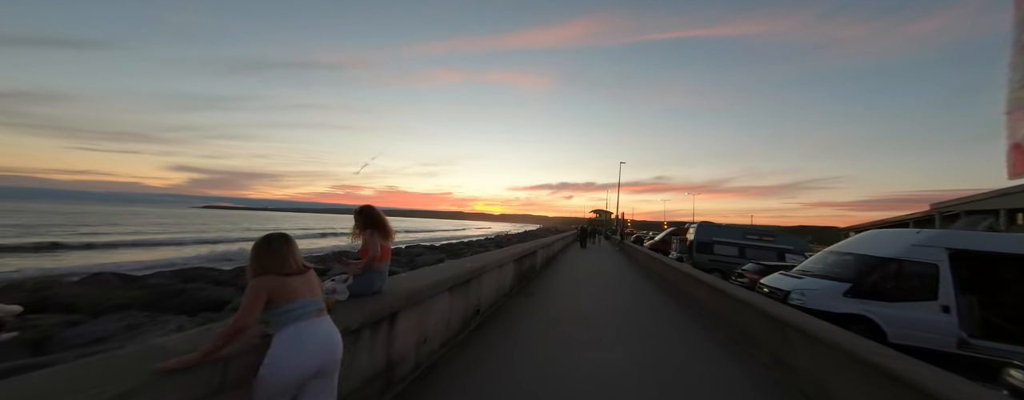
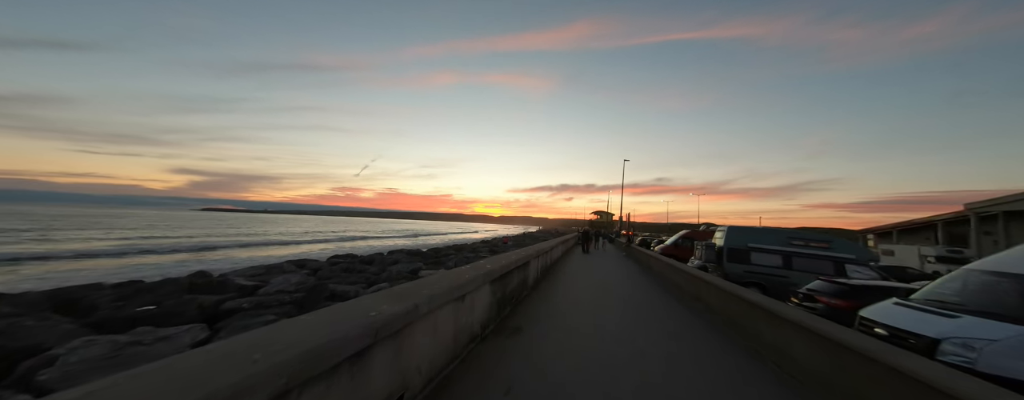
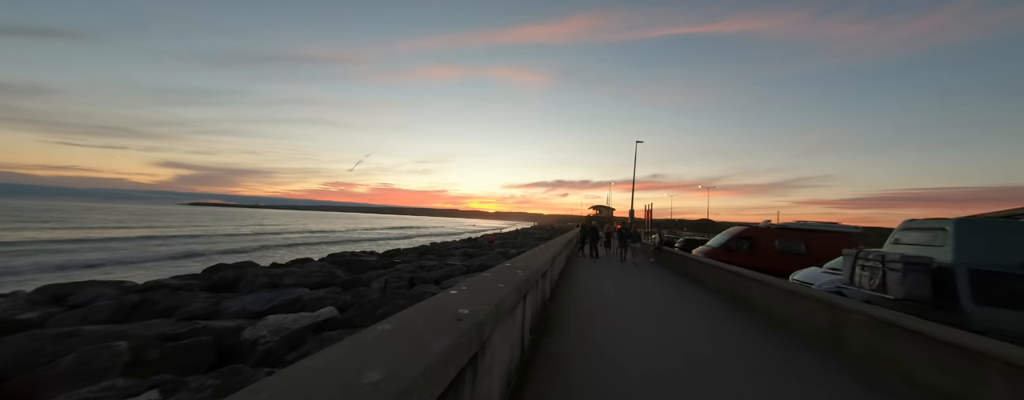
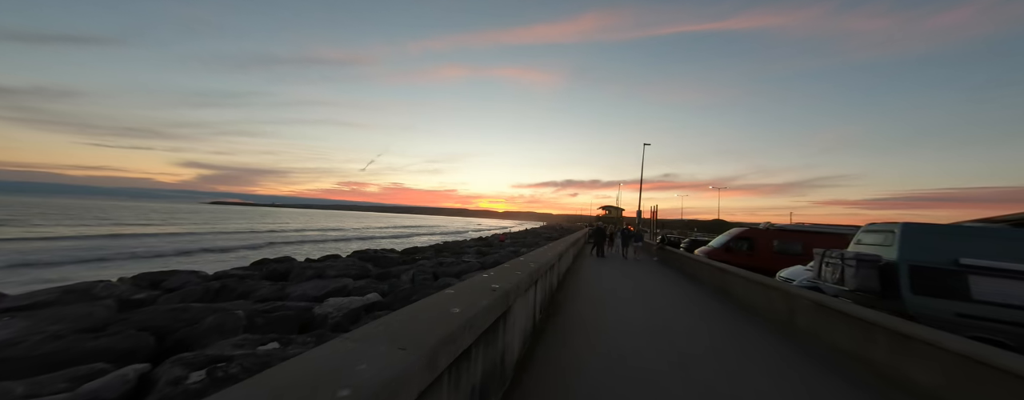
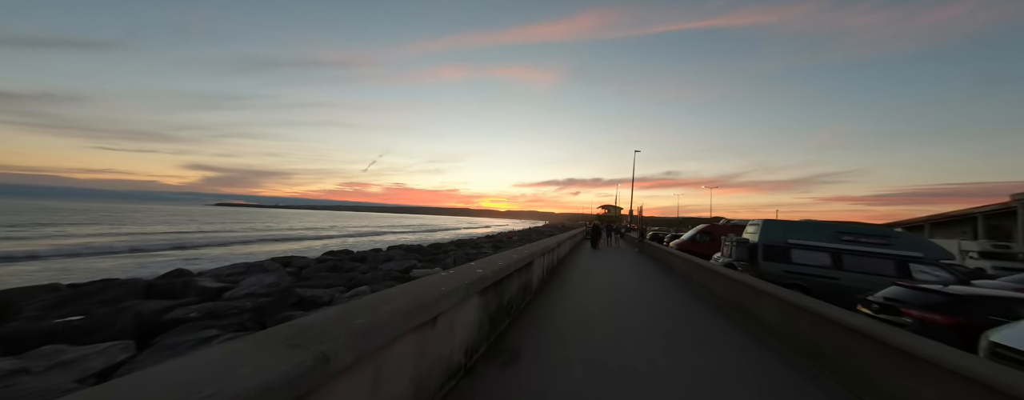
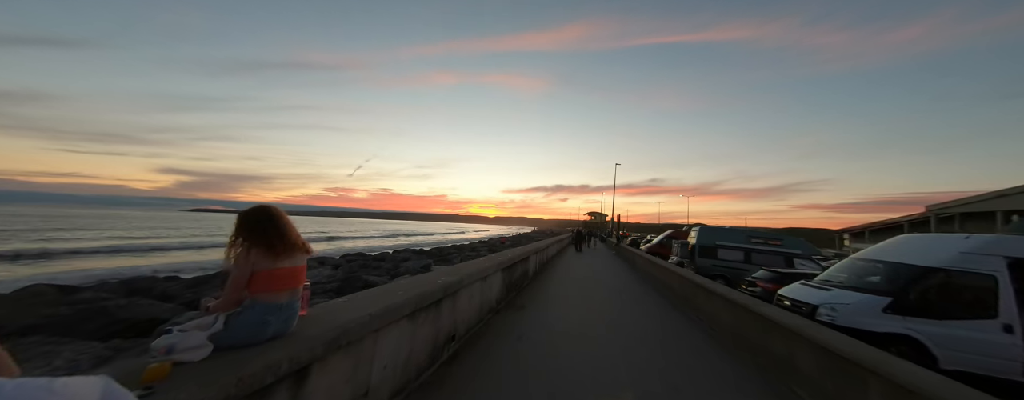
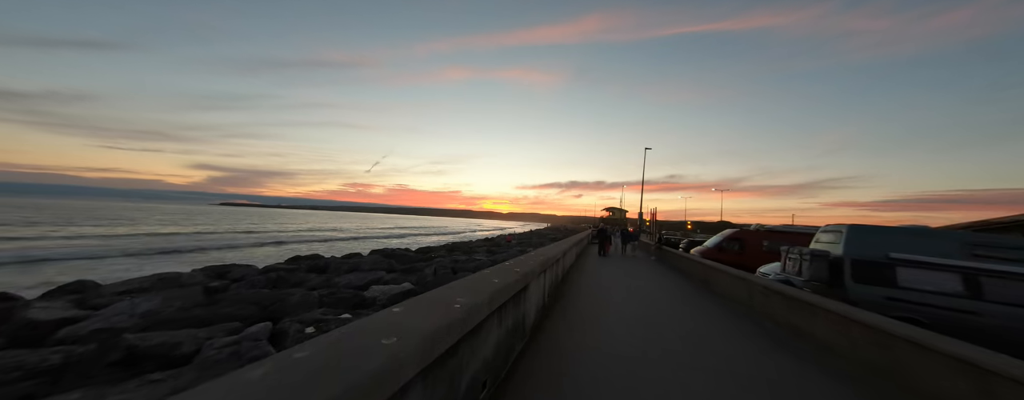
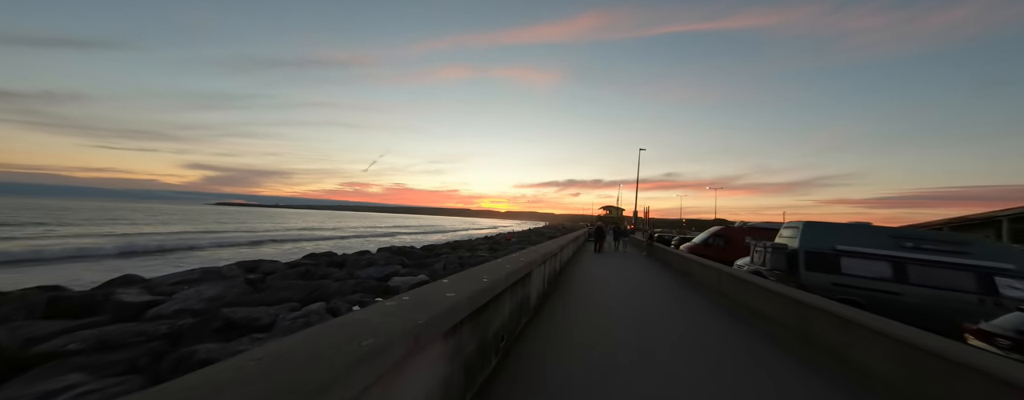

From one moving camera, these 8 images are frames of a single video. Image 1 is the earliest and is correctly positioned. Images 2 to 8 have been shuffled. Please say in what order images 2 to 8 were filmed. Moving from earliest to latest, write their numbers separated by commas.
6, 2, 5, 8, 7, 4, 3
